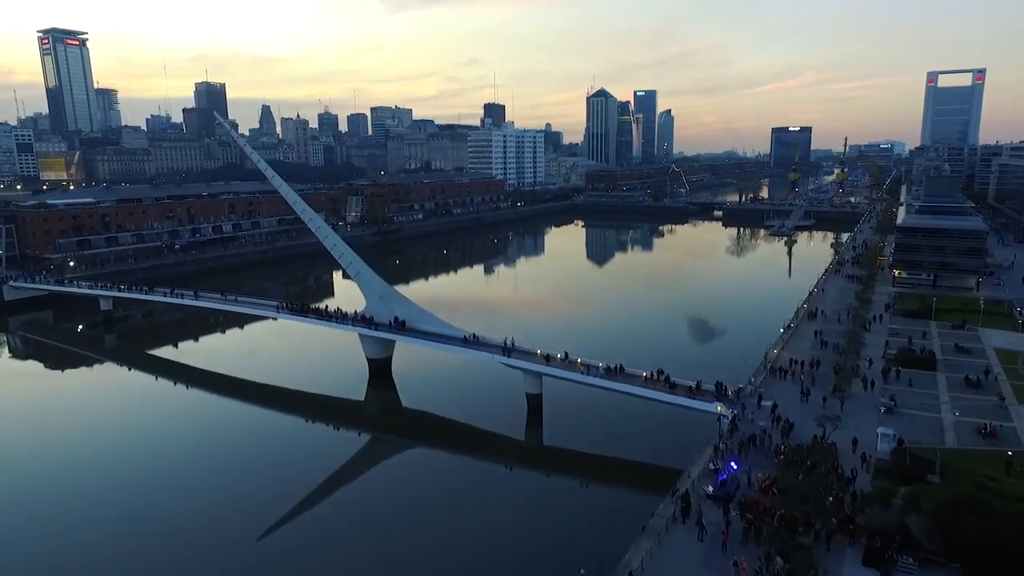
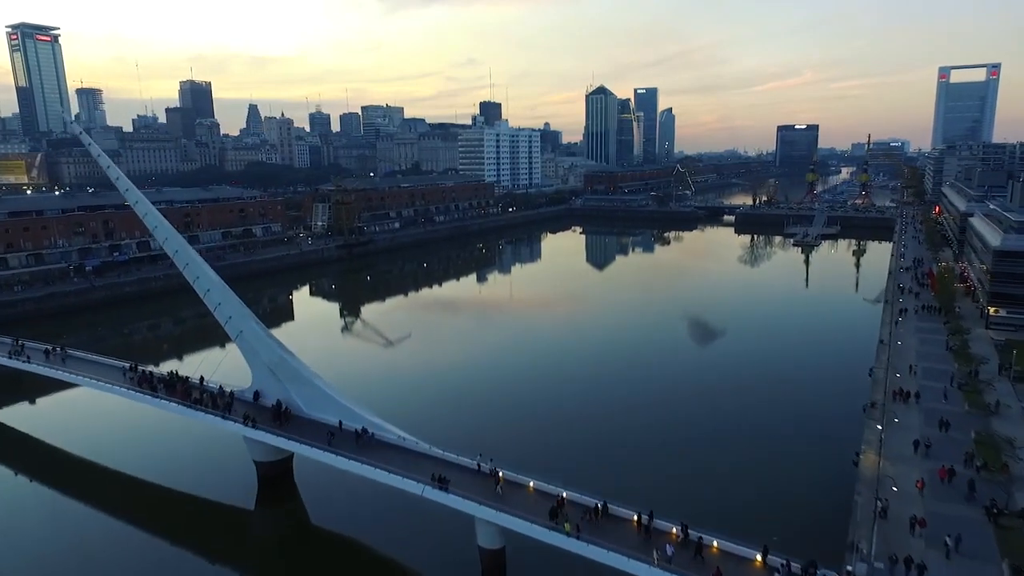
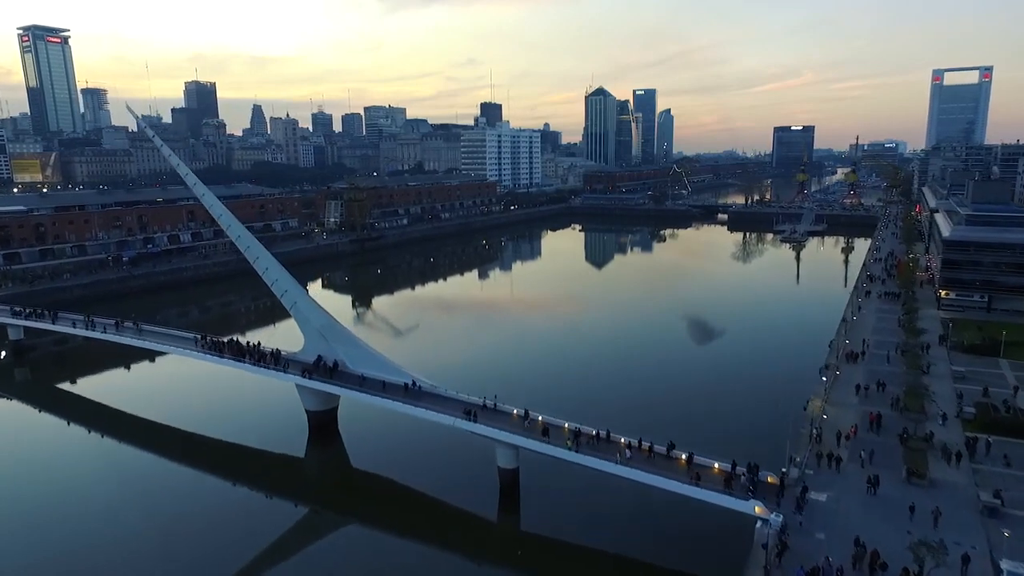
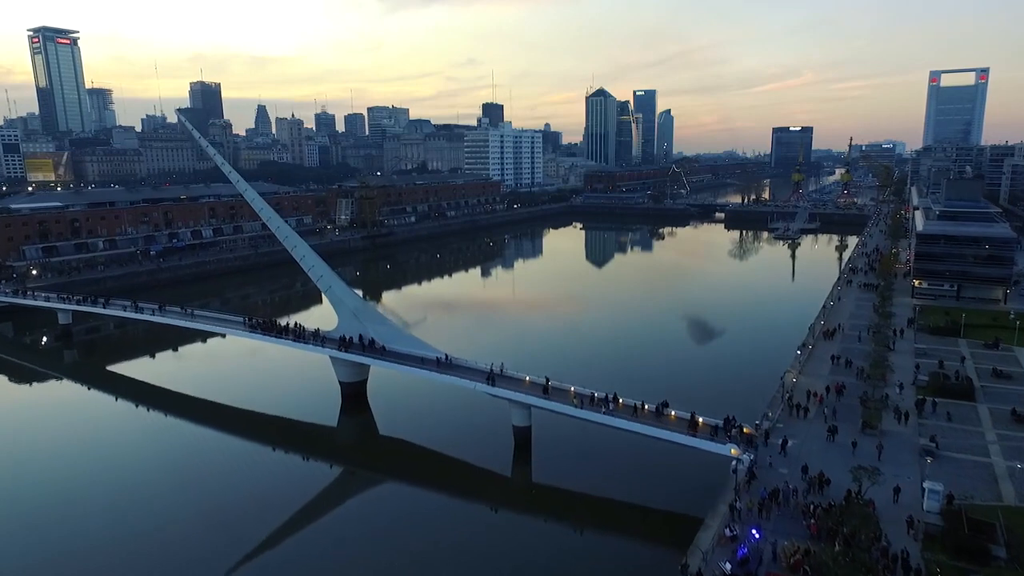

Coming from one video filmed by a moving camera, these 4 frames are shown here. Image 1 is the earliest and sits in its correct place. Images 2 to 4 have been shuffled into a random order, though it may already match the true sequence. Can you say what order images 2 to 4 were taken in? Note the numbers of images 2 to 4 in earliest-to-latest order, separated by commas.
4, 3, 2
